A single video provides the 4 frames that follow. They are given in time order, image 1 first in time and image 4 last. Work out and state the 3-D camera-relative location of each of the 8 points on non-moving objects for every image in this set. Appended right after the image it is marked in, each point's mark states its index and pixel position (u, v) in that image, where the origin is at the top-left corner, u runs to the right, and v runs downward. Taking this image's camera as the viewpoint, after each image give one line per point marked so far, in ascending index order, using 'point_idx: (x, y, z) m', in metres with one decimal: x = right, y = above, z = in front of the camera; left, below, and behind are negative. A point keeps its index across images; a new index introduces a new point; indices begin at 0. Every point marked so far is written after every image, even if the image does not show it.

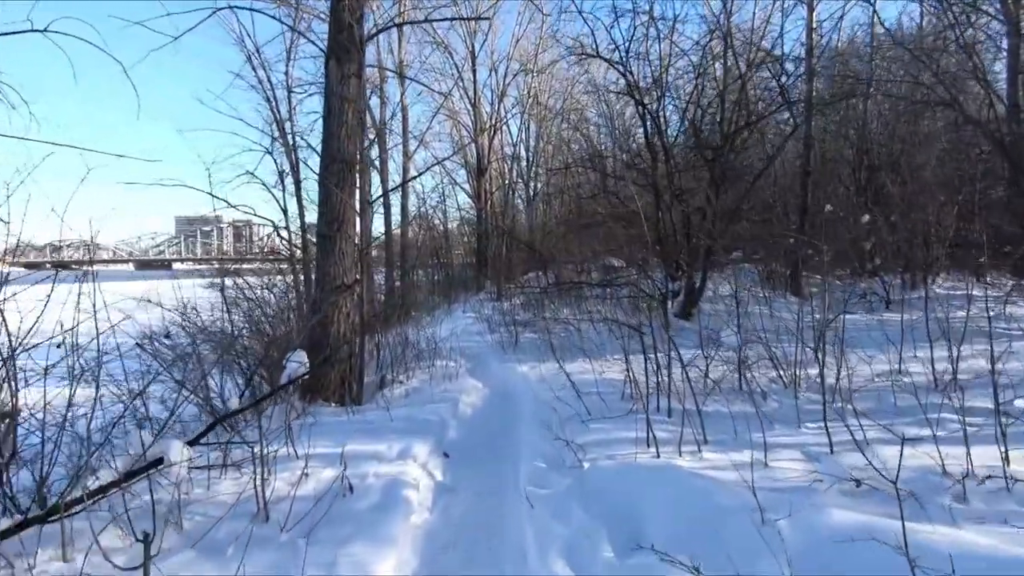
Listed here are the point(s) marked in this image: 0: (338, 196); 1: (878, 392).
0: (-2.2, +1.2, +7.0) m
1: (+3.5, -1.0, +5.3) m
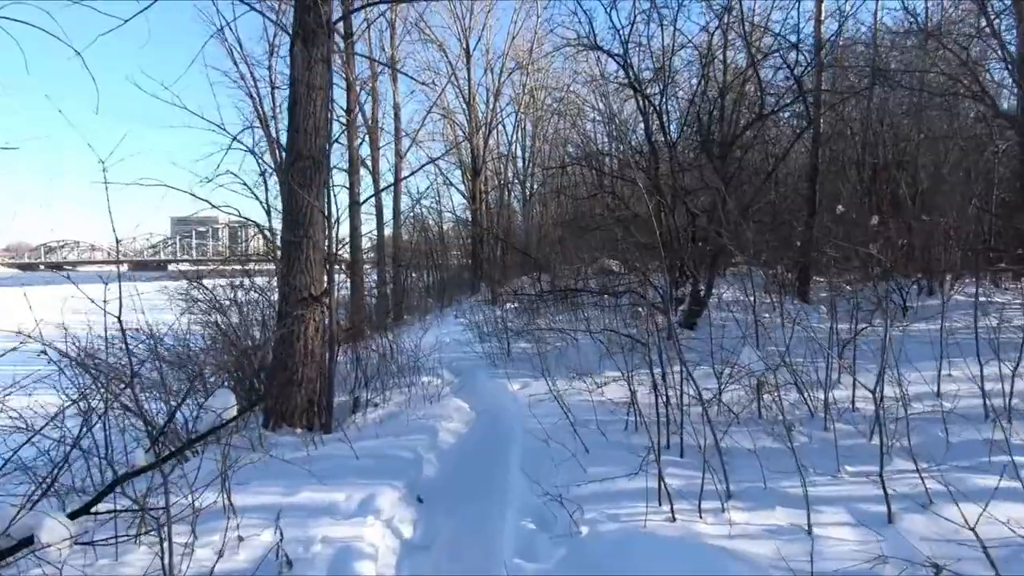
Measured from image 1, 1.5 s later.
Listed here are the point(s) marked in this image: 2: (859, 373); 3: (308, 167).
0: (-2.3, +1.0, +6.2) m
1: (+3.4, -1.1, +4.5) m
2: (+3.8, -0.9, +6.1) m
3: (-2.3, +1.4, +6.2) m
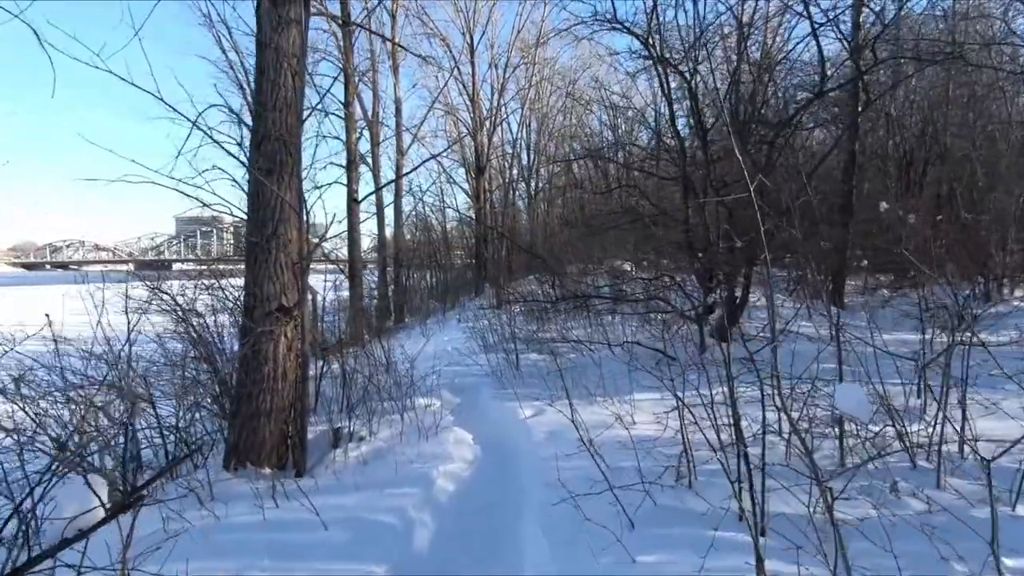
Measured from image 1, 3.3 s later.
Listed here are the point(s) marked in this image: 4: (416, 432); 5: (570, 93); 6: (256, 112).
0: (-2.2, +0.9, +5.1) m
1: (+3.5, -1.2, +3.4) m
2: (+3.9, -1.0, +4.9) m
3: (-2.2, +1.3, +5.1) m
4: (-1.0, -1.5, +5.6) m
5: (+1.8, +5.9, +16.6) m
6: (-2.4, +1.6, +5.2) m
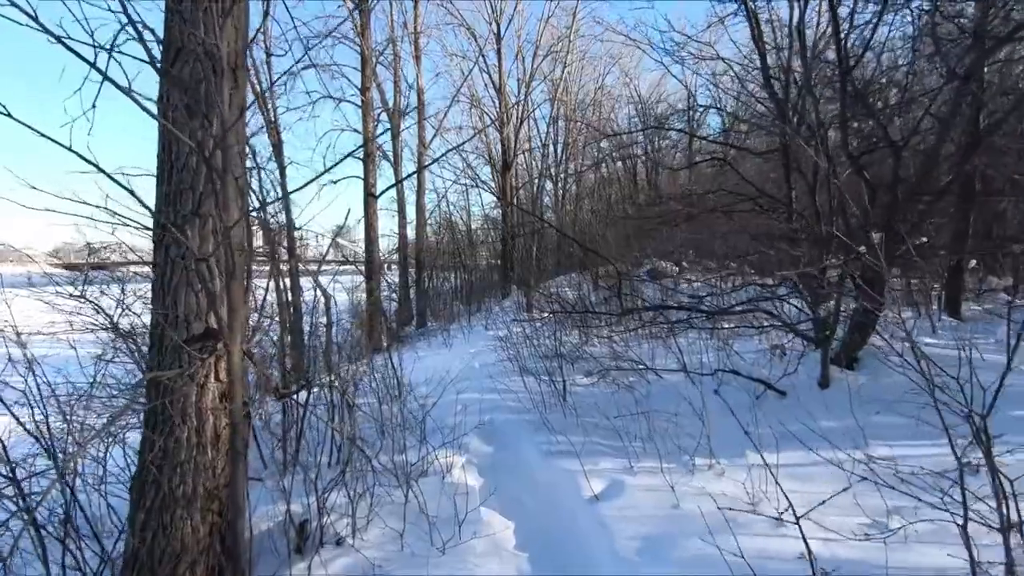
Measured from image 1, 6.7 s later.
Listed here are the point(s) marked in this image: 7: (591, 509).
0: (-1.8, +0.9, +3.1) m
1: (+3.8, -1.3, +1.1) m
2: (+4.3, -1.1, +2.7) m
3: (-1.8, +1.2, +3.1) m
4: (-0.5, -1.5, +3.5) m
5: (+2.7, +5.8, +14.4) m
6: (-2.0, +1.6, +3.2) m
7: (+0.6, -1.5, +3.8) m
